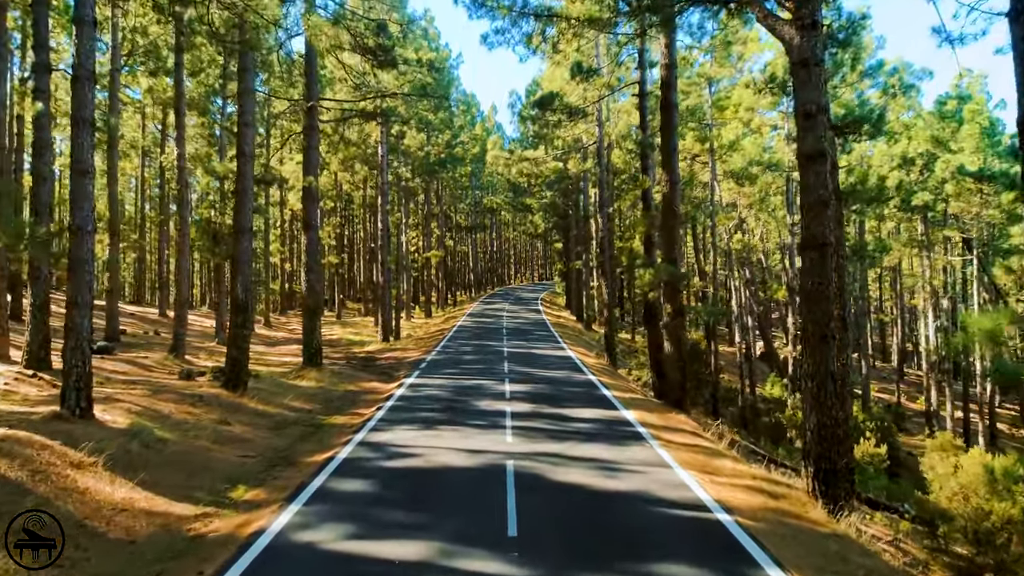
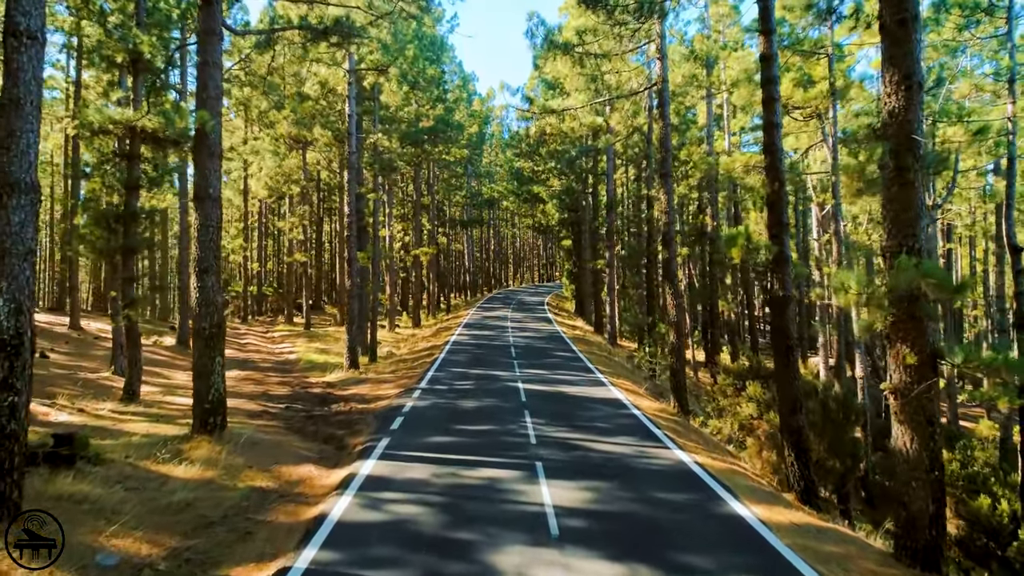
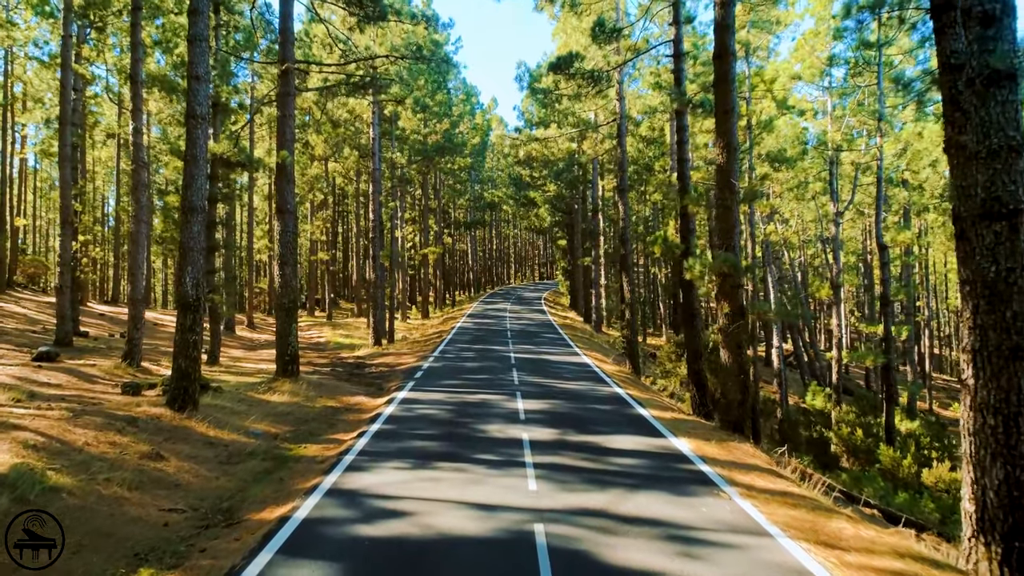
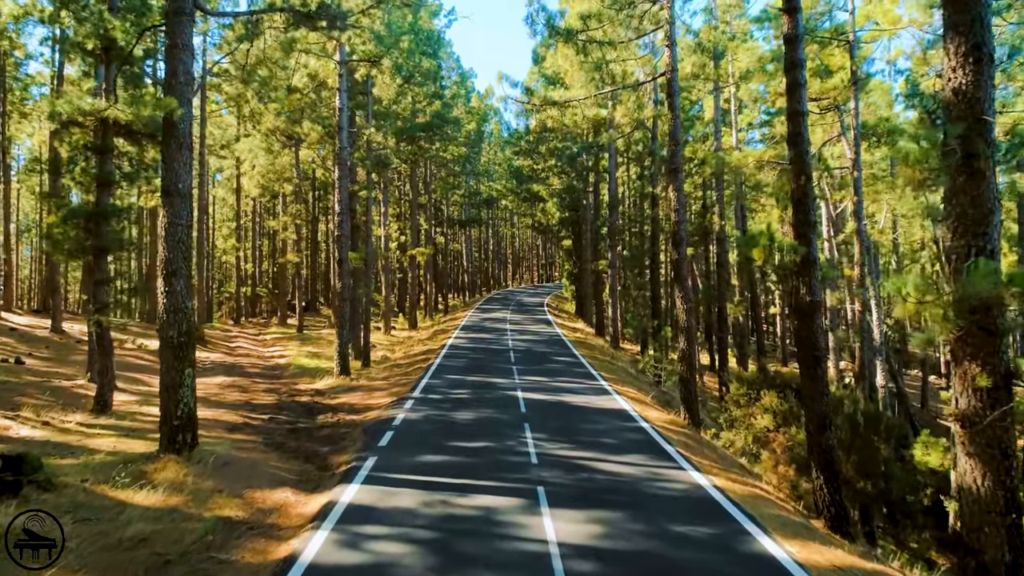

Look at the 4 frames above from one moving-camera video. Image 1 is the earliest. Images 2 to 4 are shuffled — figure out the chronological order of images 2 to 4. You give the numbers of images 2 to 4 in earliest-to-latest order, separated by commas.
3, 2, 4
